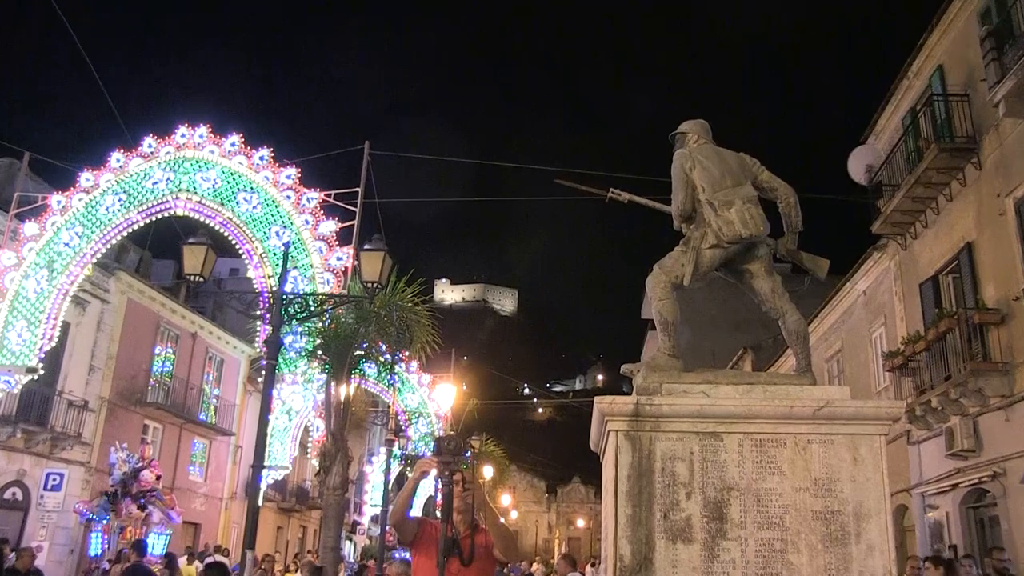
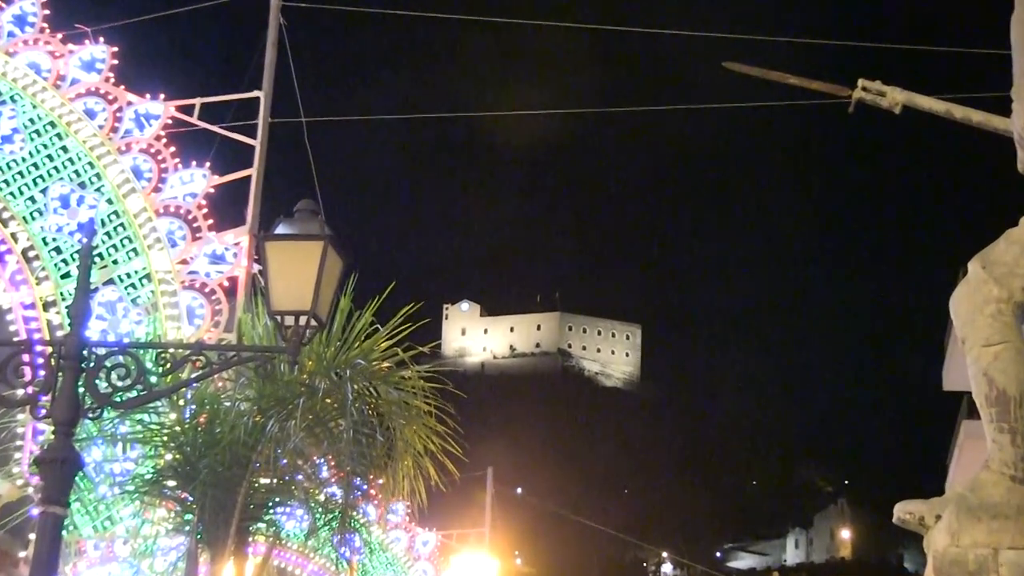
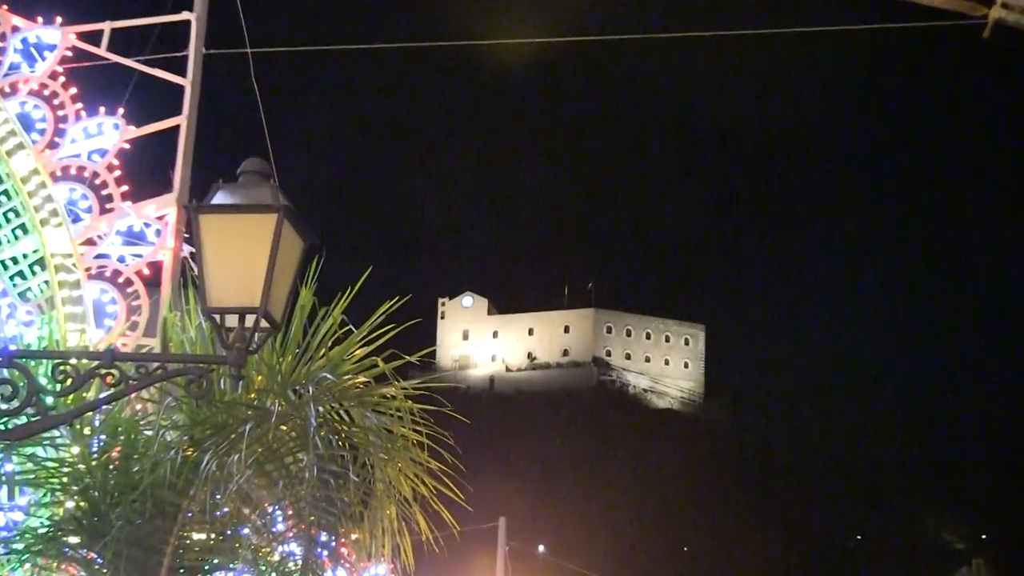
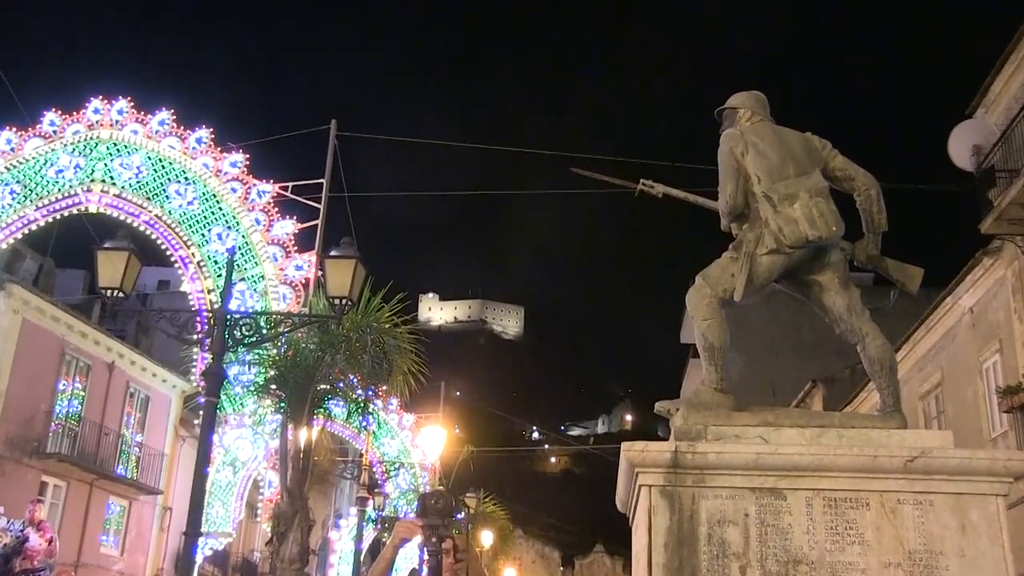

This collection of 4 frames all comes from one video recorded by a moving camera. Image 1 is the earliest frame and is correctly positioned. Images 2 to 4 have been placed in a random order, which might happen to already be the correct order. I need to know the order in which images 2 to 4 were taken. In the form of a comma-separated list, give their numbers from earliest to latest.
4, 2, 3
